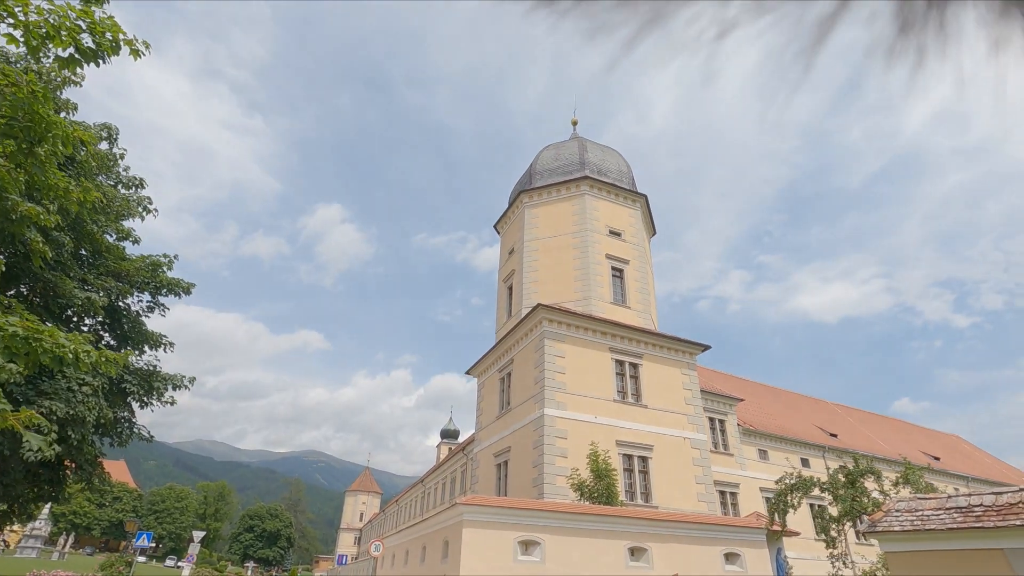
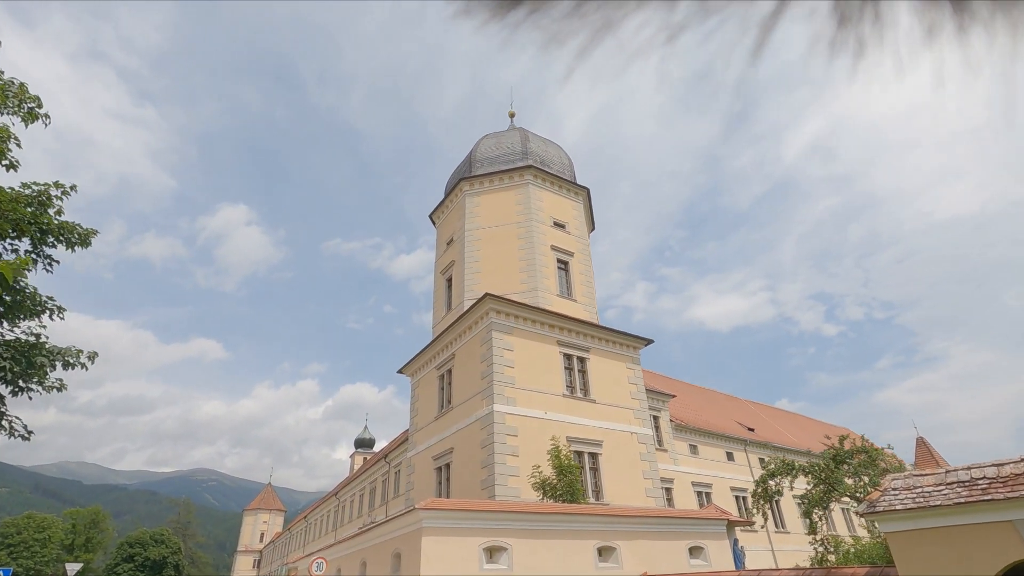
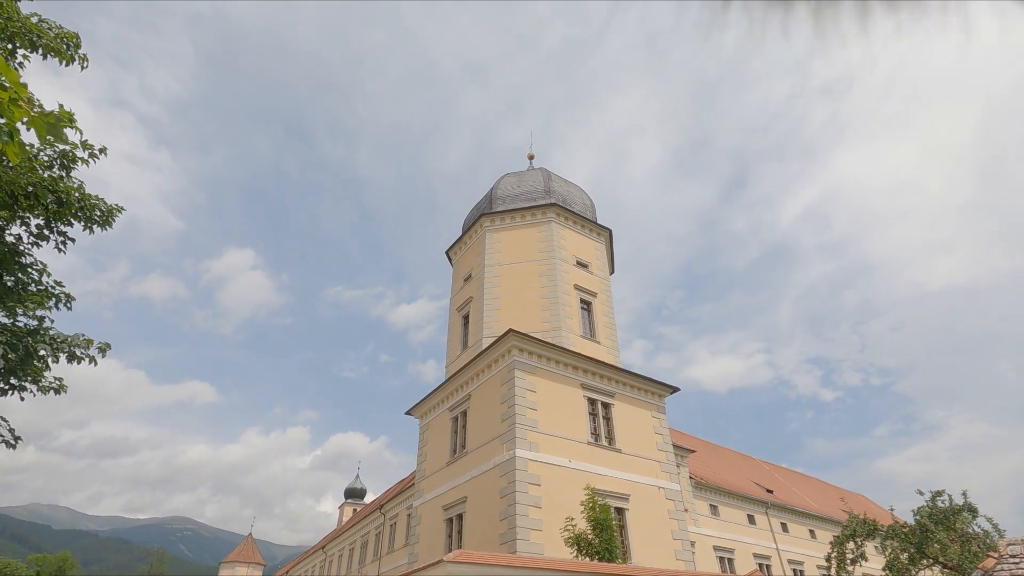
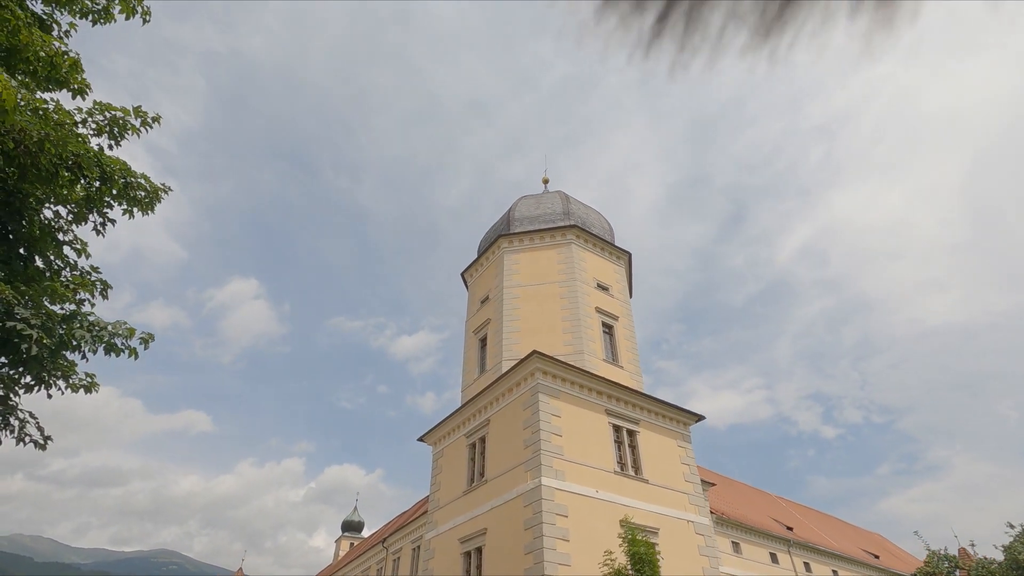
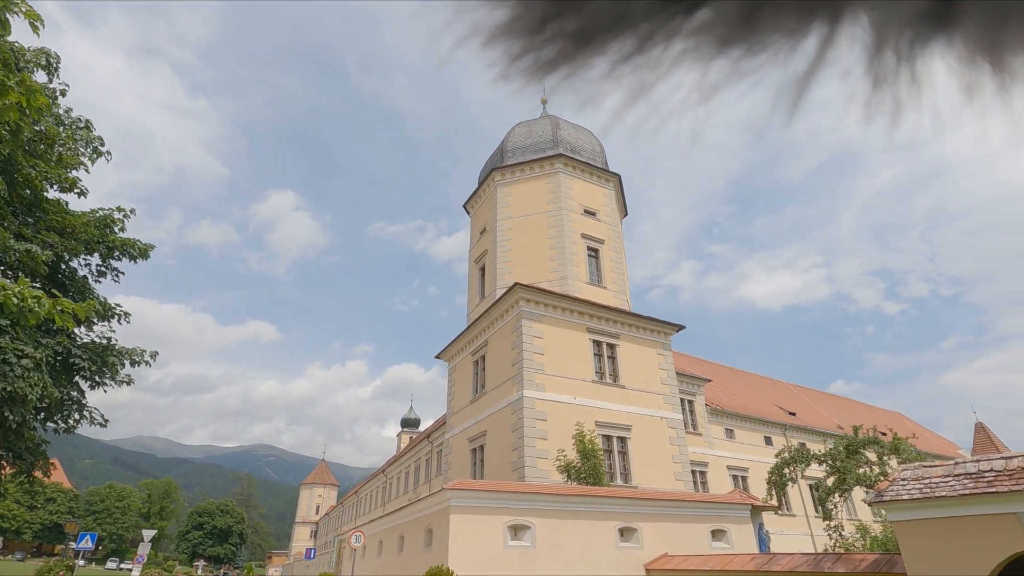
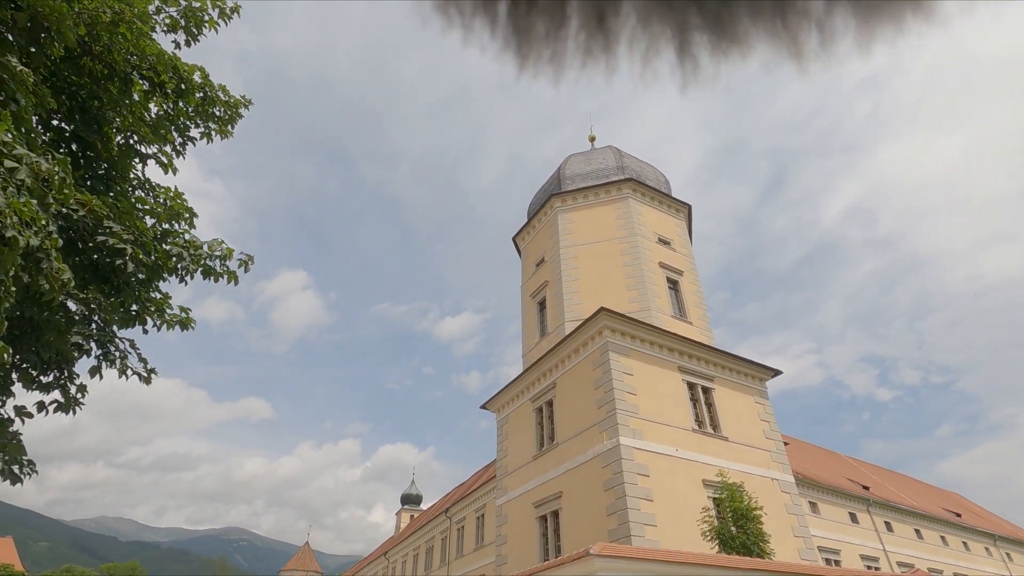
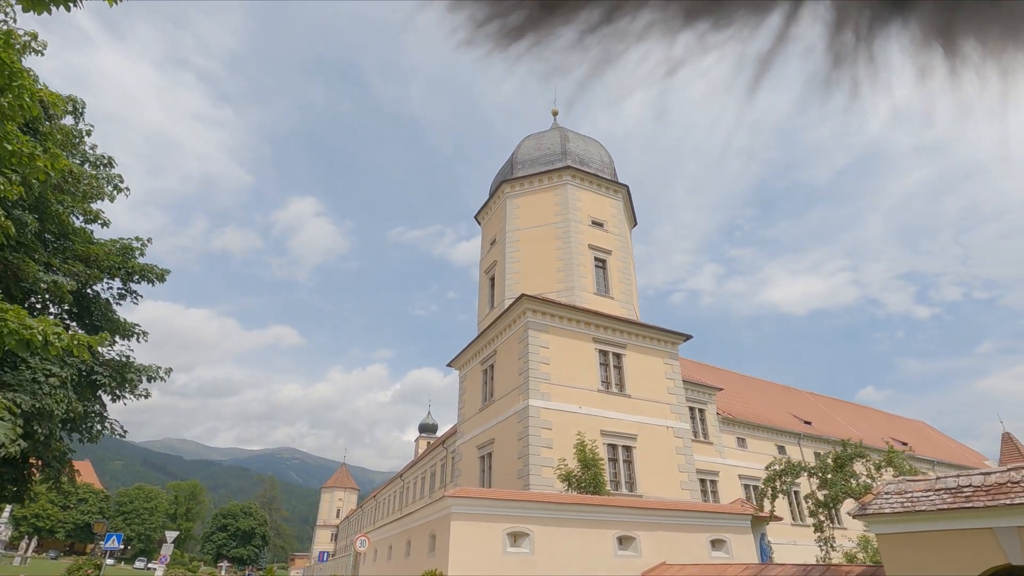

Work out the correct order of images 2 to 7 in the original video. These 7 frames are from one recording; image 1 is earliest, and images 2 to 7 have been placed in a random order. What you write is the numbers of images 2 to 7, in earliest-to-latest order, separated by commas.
7, 5, 2, 3, 4, 6
